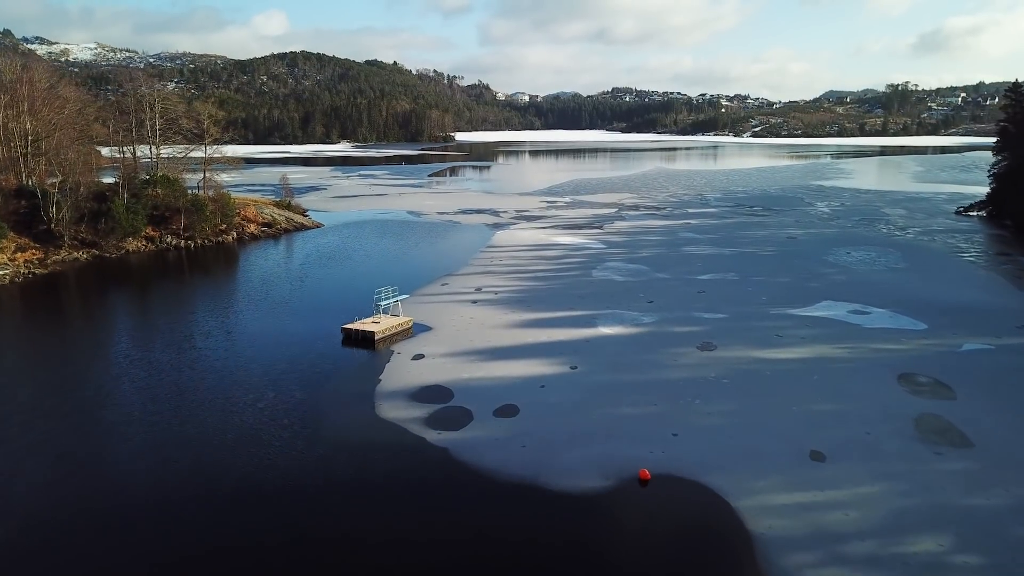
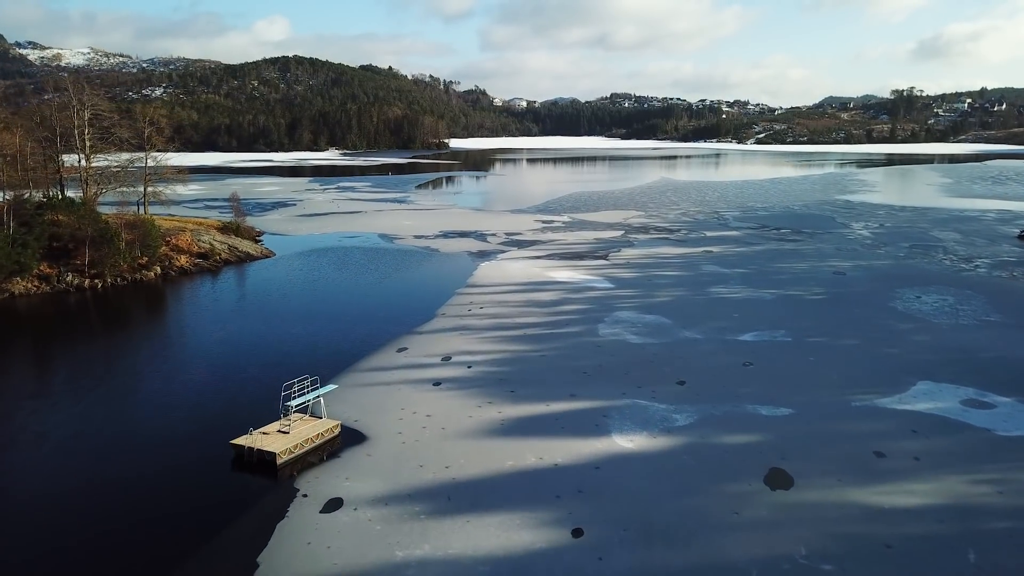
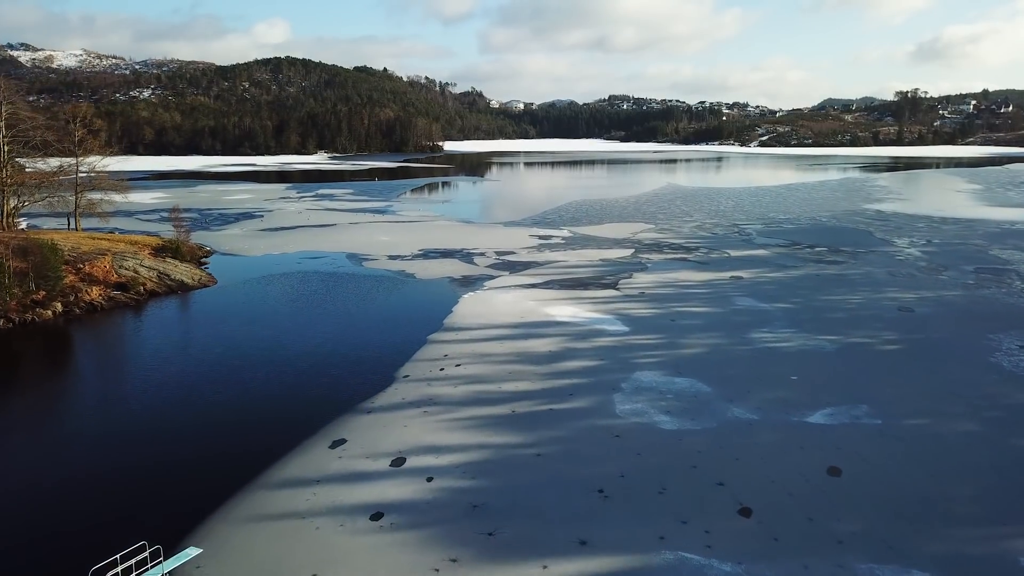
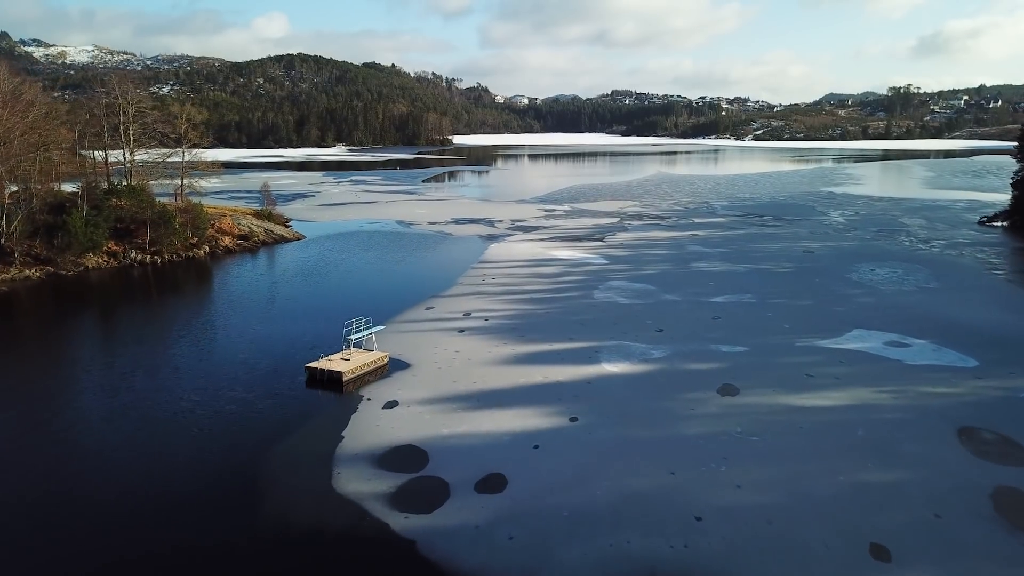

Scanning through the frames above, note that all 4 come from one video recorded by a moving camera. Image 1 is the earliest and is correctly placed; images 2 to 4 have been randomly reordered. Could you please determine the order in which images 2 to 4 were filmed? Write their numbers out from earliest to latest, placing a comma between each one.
4, 2, 3
